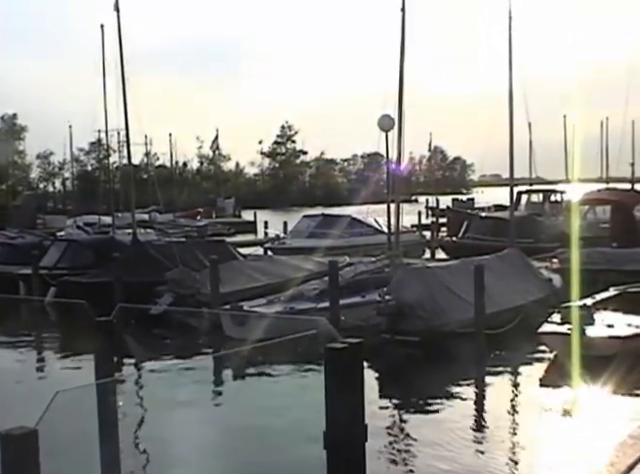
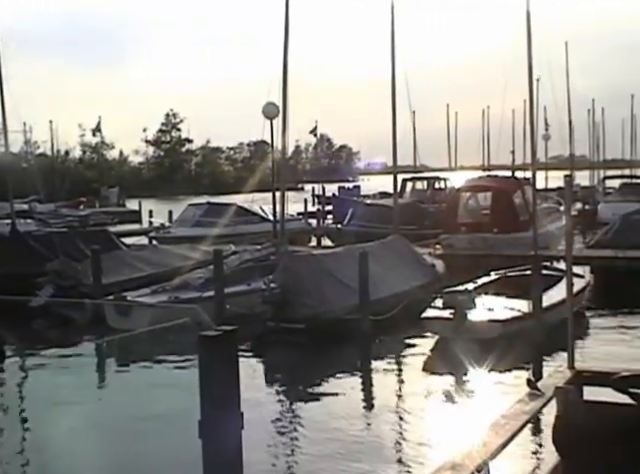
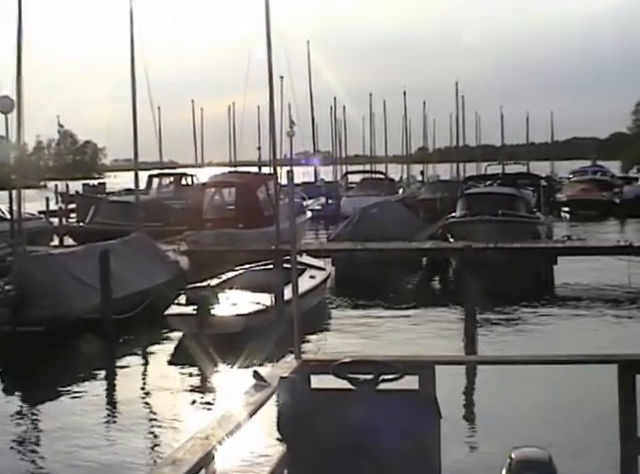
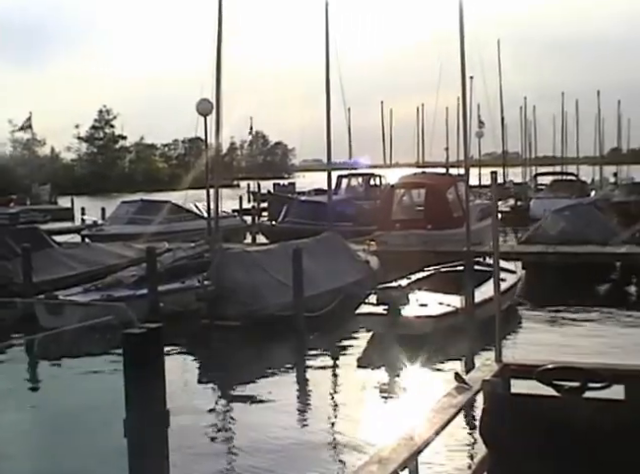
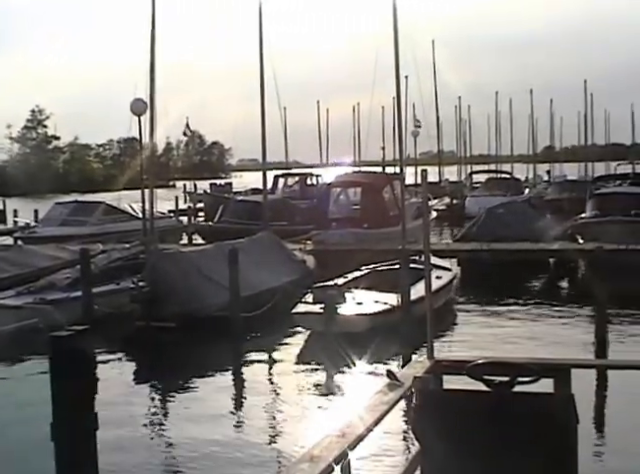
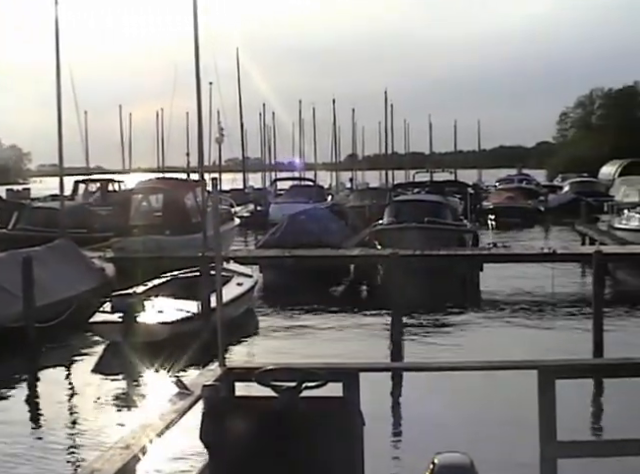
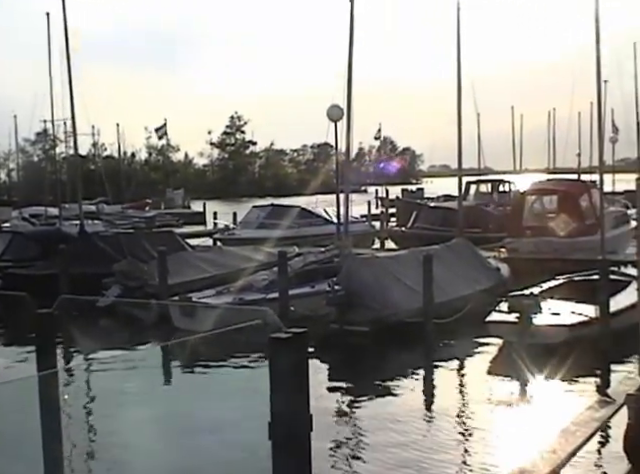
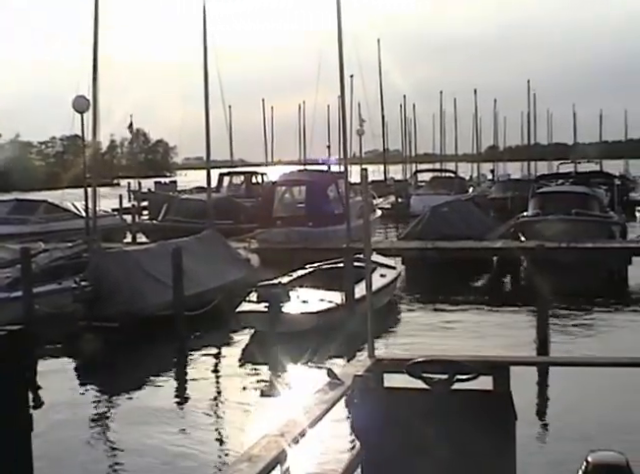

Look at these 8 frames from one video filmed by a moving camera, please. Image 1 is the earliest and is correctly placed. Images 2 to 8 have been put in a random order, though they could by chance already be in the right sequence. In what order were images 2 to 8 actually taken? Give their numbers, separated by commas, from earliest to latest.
7, 2, 4, 5, 8, 3, 6
